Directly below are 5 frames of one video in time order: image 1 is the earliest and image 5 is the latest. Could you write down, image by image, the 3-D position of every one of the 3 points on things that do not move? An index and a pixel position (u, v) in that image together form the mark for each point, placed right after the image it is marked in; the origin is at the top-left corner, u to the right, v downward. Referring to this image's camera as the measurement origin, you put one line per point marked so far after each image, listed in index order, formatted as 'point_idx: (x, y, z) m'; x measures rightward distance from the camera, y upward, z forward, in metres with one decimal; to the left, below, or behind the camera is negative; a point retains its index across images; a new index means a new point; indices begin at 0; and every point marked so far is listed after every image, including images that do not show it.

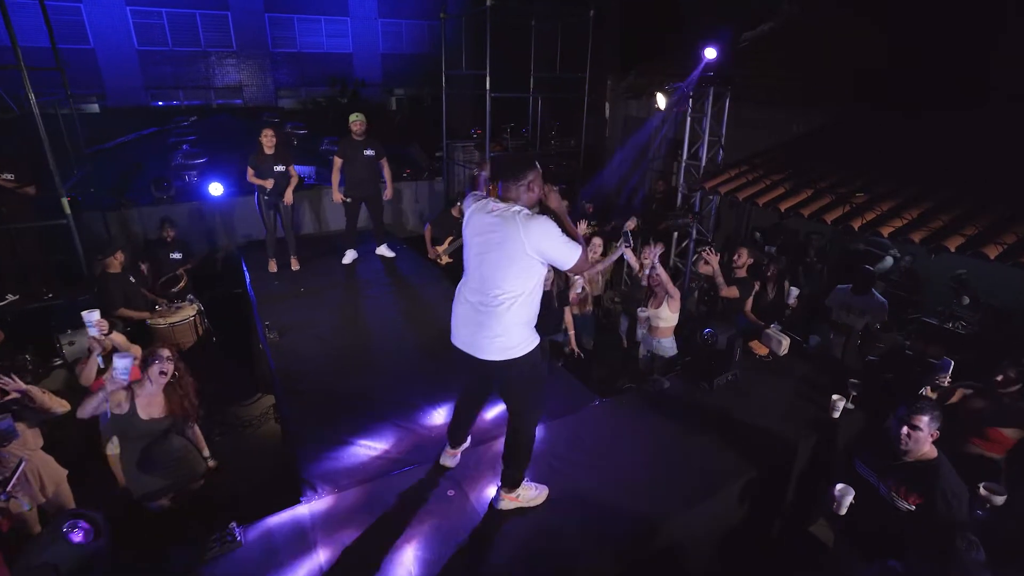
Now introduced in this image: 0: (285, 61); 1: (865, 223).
0: (-8.0, +8.1, +19.1) m
1: (+3.2, +0.6, +4.8) m
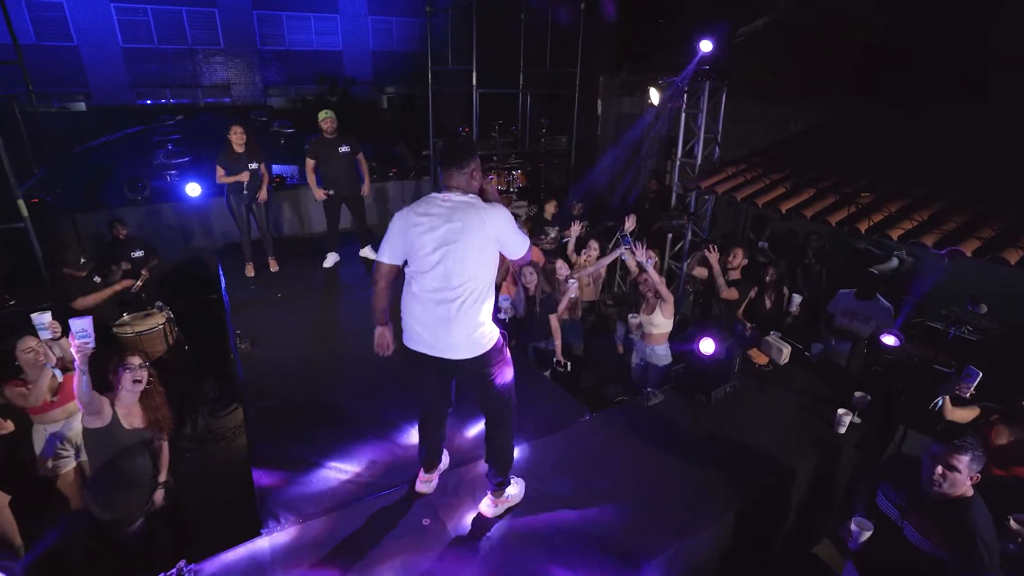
0: (-8.3, +8.0, +18.7) m
1: (+3.1, +0.5, +4.6) m
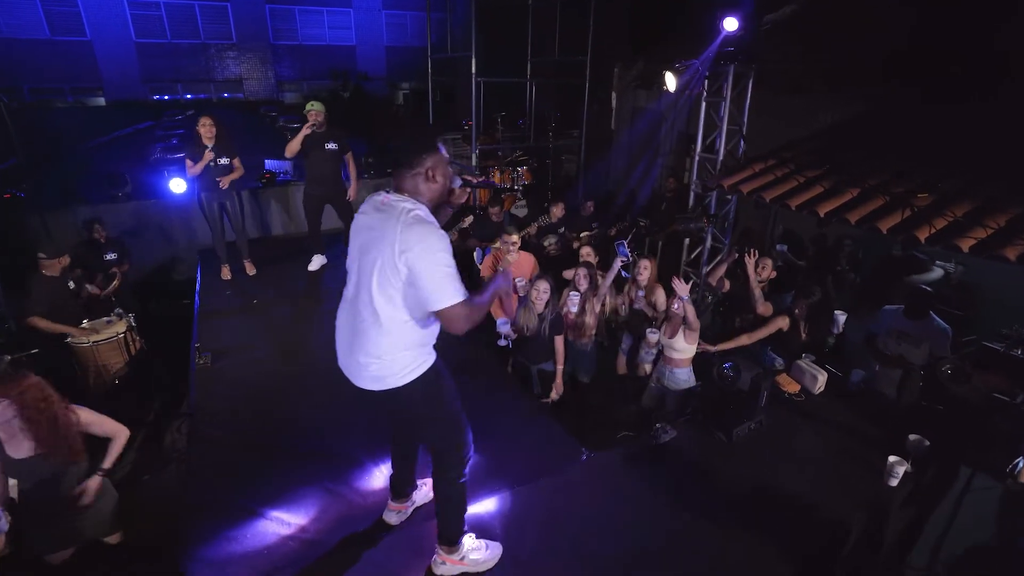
0: (-7.8, +8.1, +18.3) m
1: (+3.0, +0.4, +3.9) m
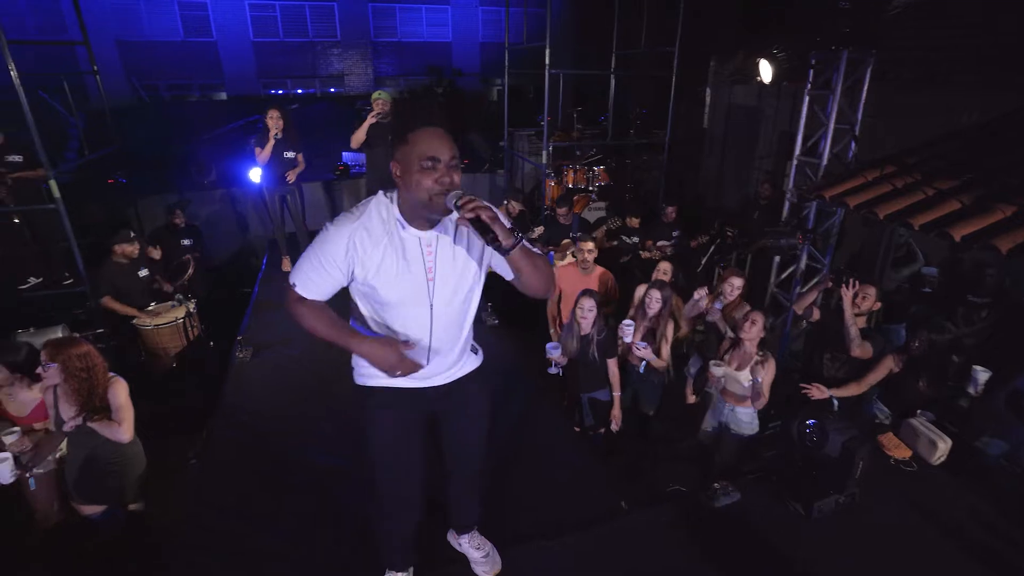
0: (-4.7, +8.5, +18.7) m
1: (+3.3, +0.1, +2.9) m
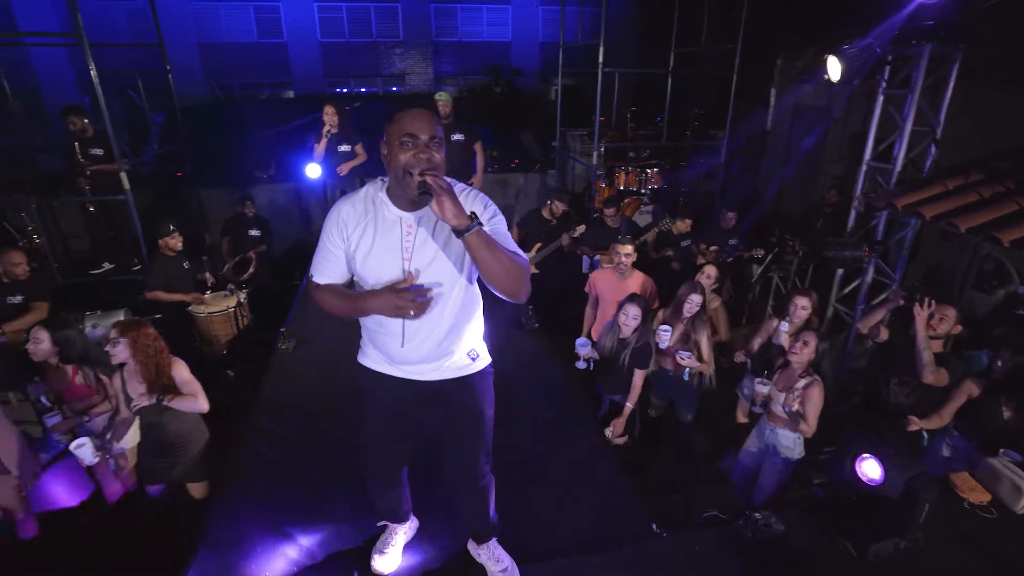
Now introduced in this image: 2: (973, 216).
0: (-2.6, +8.6, +19.0) m
1: (+3.4, 0.0, +2.5) m
2: (+3.2, +0.5, +3.8) m
